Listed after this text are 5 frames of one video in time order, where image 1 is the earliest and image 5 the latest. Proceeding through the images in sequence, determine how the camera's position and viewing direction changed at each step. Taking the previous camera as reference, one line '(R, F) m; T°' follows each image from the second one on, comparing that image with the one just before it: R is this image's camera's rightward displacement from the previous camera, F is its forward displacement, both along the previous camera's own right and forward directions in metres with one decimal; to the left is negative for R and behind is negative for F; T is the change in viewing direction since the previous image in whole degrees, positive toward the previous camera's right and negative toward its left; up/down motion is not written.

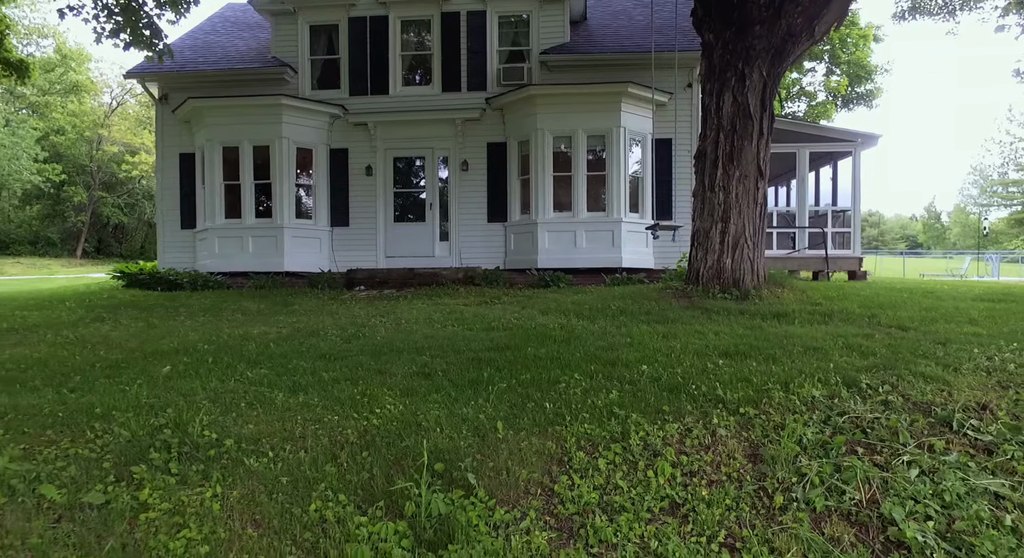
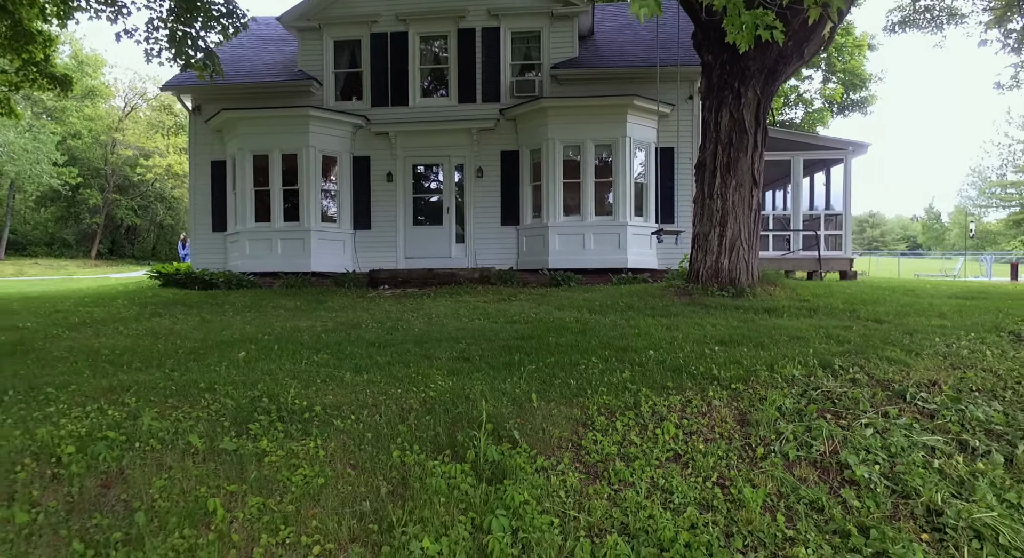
(-0.2, -0.6) m; 0°
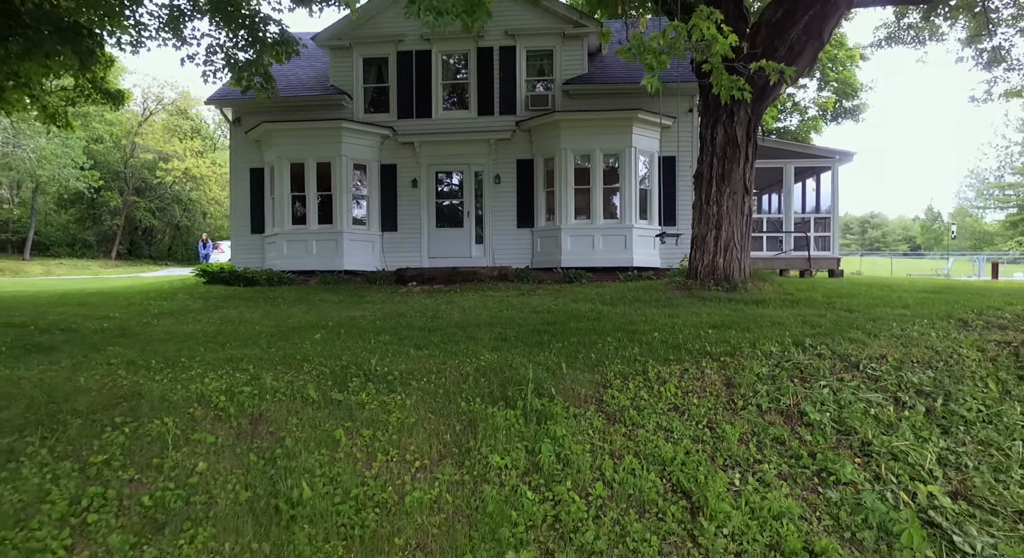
(-0.2, -0.9) m; 0°
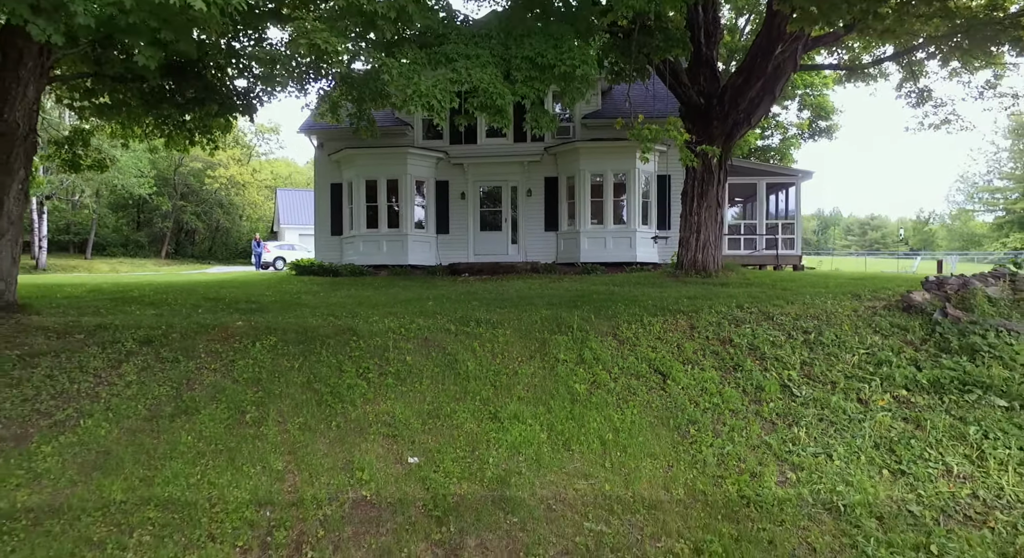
(-0.6, -2.8) m; -1°
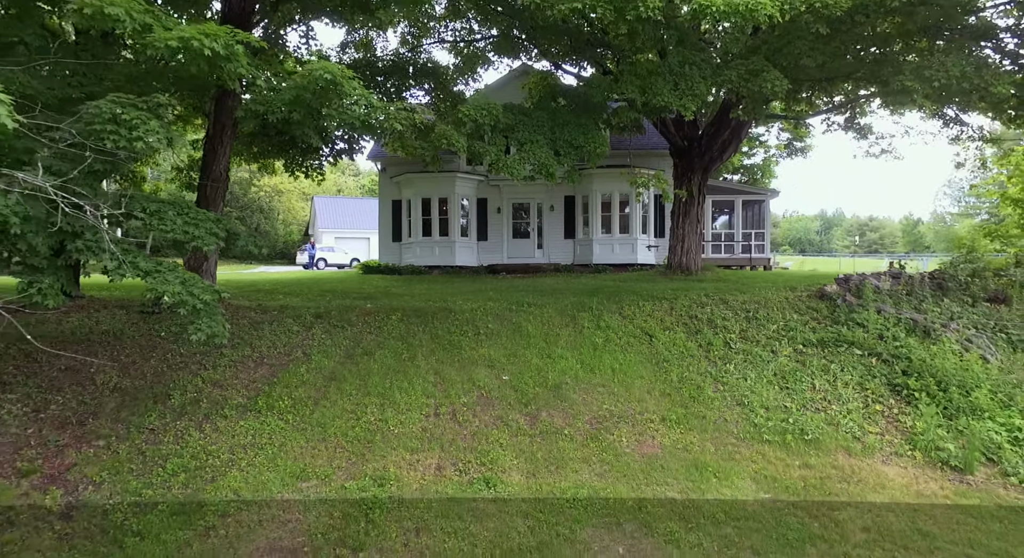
(-0.6, -3.4) m; -1°
